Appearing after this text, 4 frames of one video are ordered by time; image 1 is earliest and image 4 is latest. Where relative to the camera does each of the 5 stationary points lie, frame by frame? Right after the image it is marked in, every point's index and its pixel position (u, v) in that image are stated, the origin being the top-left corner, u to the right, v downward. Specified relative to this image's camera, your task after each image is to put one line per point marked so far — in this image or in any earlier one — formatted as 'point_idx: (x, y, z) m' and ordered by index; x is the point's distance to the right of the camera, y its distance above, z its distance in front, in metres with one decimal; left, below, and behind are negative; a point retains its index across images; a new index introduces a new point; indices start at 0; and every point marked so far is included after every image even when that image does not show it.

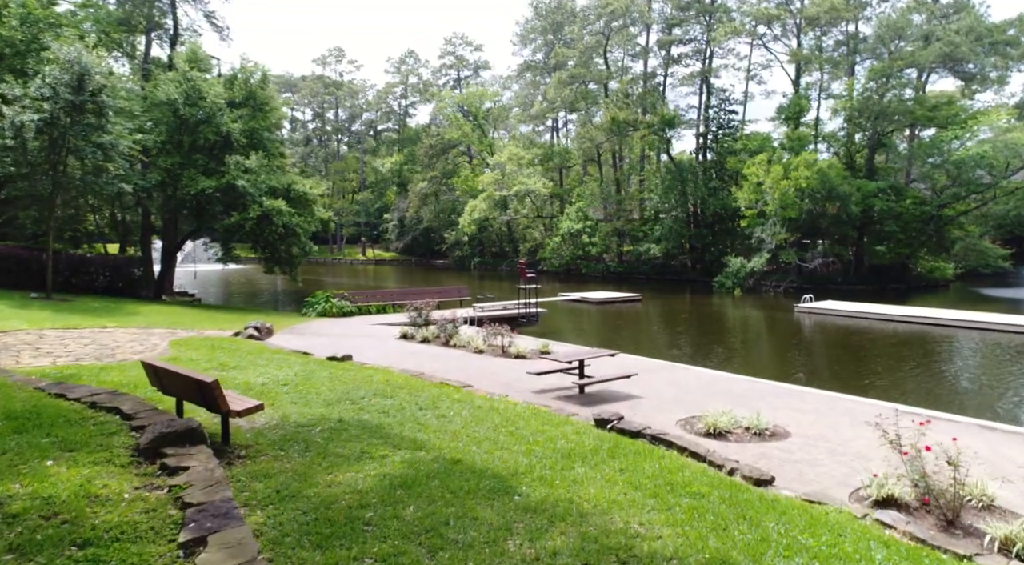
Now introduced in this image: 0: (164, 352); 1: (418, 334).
0: (-4.6, -0.9, +8.9) m
1: (-1.9, -1.1, +13.7) m
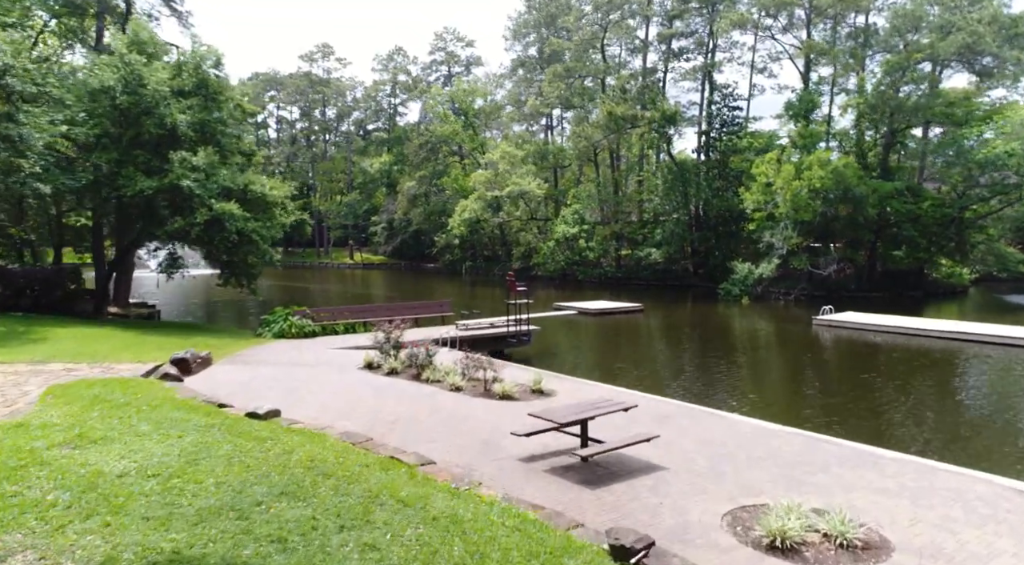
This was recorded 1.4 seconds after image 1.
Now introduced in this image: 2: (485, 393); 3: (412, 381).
0: (-4.8, -1.2, +6.6) m
1: (-2.2, -1.4, +11.5) m
2: (-0.4, -1.6, +9.8) m
3: (-1.6, -1.5, +10.6) m
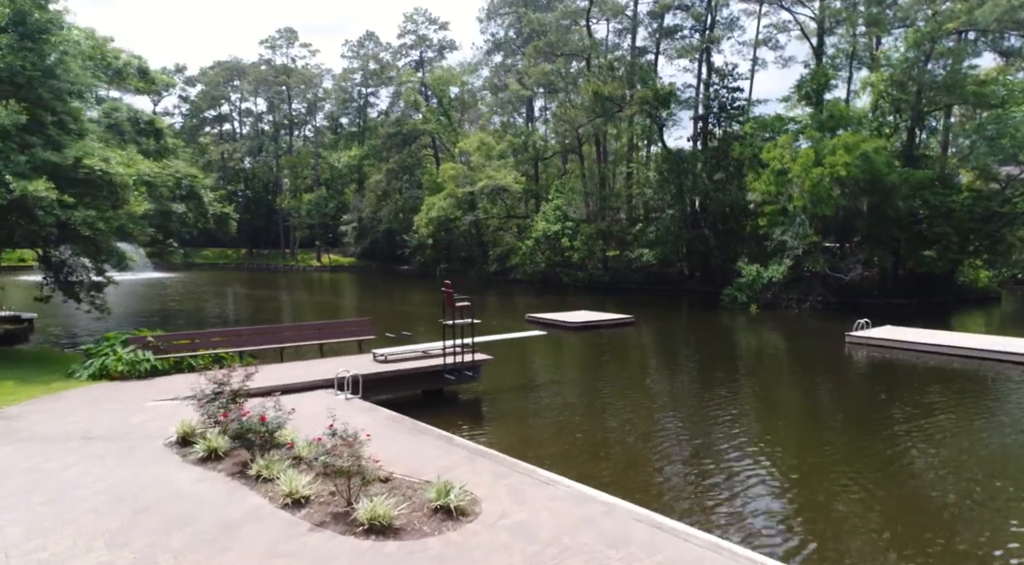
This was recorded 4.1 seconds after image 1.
0: (-5.6, -1.4, +2.0) m
1: (-3.1, -1.6, +6.9) m
2: (-1.3, -1.8, +5.3) m
3: (-2.5, -1.7, +6.1) m
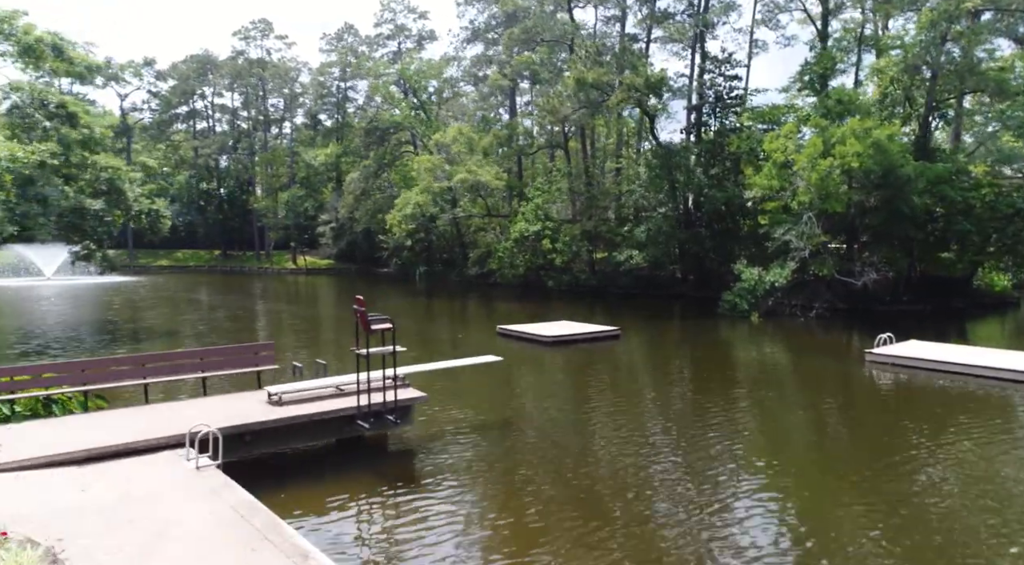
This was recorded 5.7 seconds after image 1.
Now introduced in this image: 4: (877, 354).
0: (-6.3, -1.6, -0.8) m
1: (-3.8, -1.8, +4.1) m
2: (-2.0, -2.0, +2.5) m
3: (-3.2, -1.9, +3.3) m
4: (+10.0, -1.8, +18.2) m
